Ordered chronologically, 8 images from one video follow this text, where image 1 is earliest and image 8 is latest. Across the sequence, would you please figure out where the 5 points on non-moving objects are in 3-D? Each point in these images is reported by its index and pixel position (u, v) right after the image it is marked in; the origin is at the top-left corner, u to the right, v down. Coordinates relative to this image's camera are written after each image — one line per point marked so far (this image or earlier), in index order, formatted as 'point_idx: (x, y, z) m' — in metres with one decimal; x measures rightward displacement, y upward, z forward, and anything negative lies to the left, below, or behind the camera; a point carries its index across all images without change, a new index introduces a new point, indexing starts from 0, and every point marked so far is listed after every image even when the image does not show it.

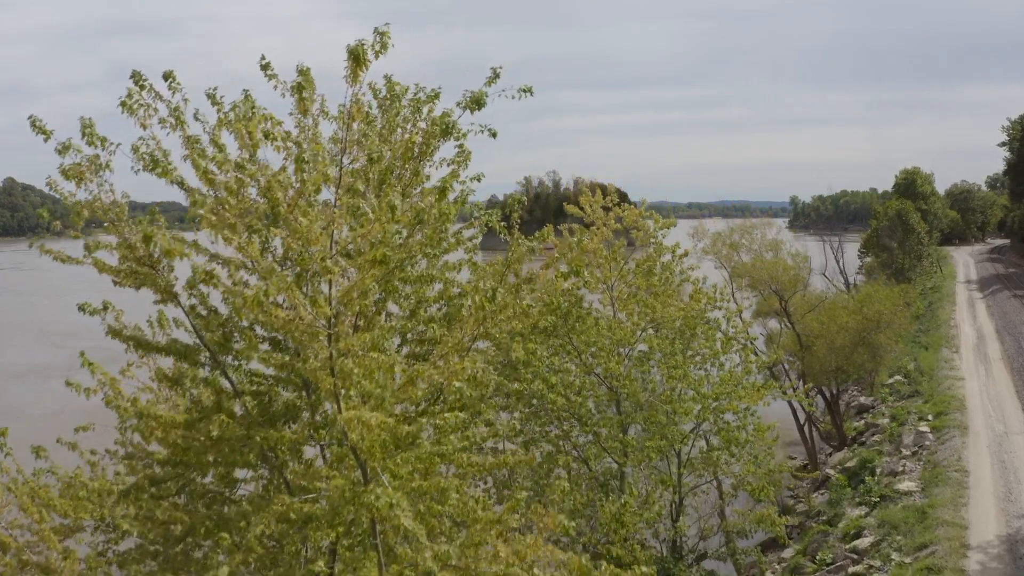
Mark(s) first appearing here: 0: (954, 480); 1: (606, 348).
0: (+11.6, -5.0, +18.4) m
1: (+1.4, -0.8, +10.4) m
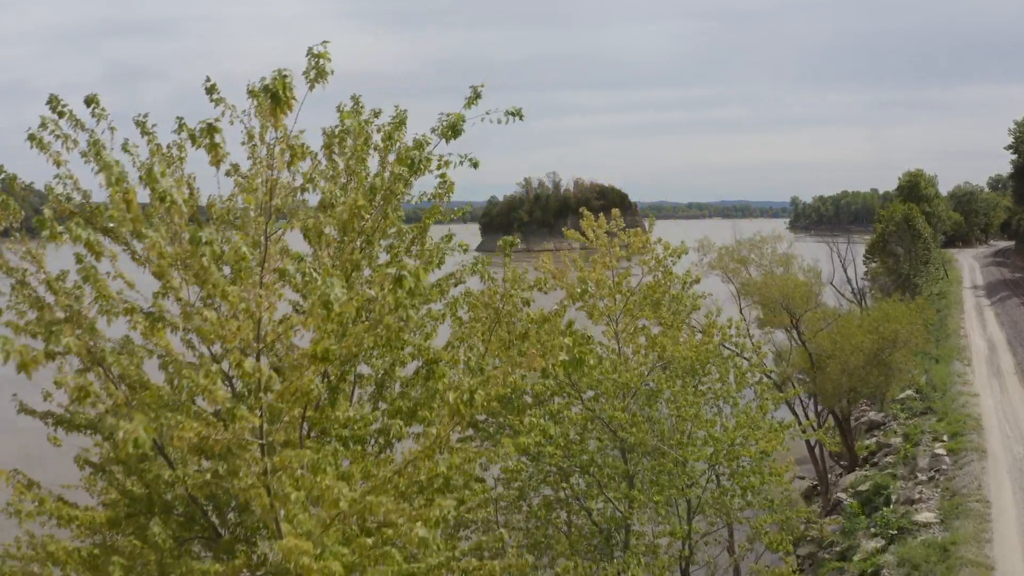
0: (+11.5, -5.5, +17.4) m
1: (+1.4, -1.3, +9.5) m
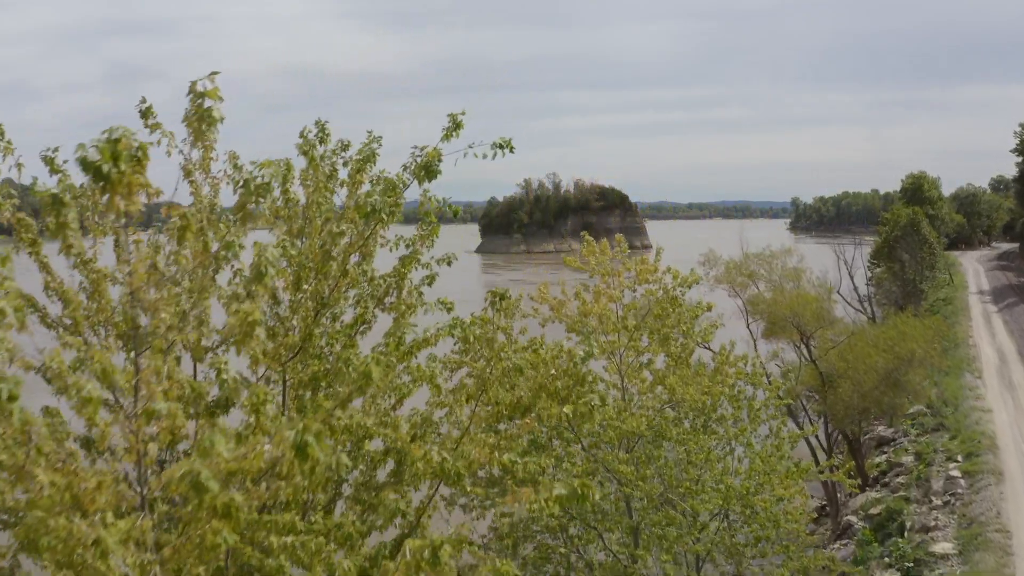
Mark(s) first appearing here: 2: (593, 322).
0: (+11.4, -6.0, +16.5) m
1: (+1.3, -1.7, +8.6) m
2: (+1.0, -0.4, +8.7) m
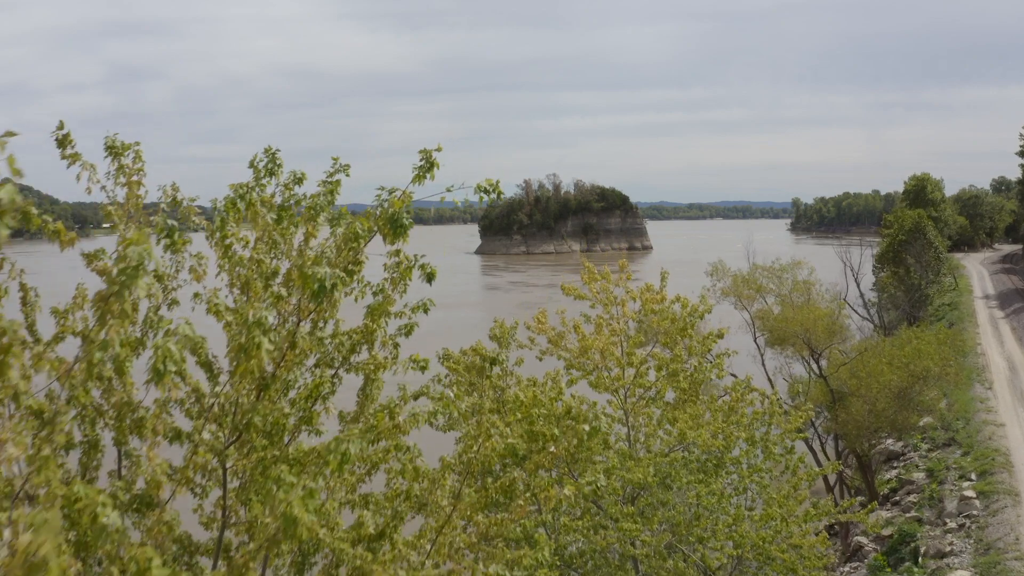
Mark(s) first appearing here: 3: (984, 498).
0: (+11.3, -6.4, +15.8) m
1: (+1.2, -2.1, +7.8) m
2: (+1.0, -0.8, +7.9) m
3: (+13.2, -5.9, +19.6) m
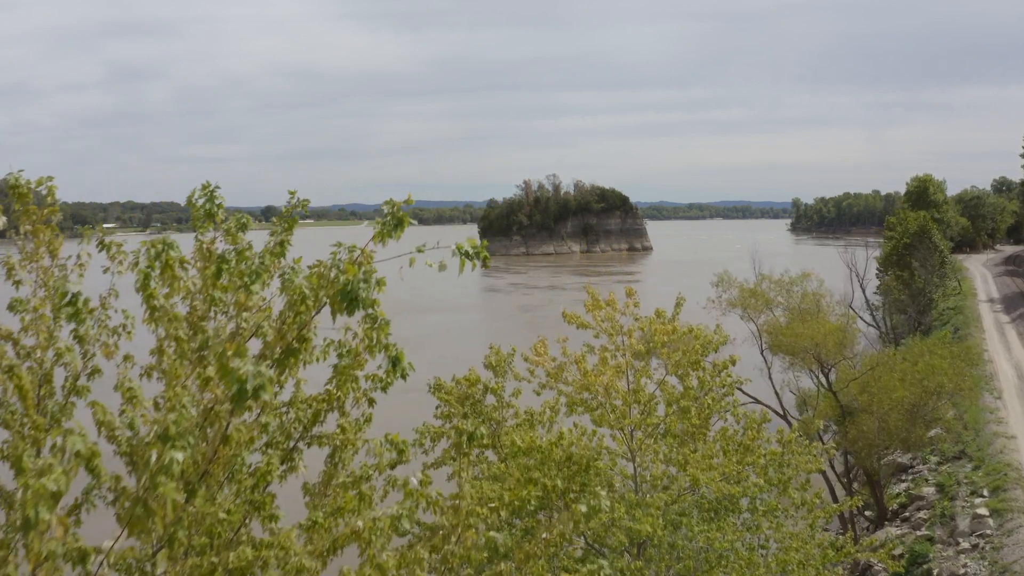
0: (+11.3, -6.7, +15.1) m
1: (+1.1, -2.4, +7.2) m
2: (+0.9, -1.1, +7.3) m
3: (+13.2, -6.2, +19.0) m
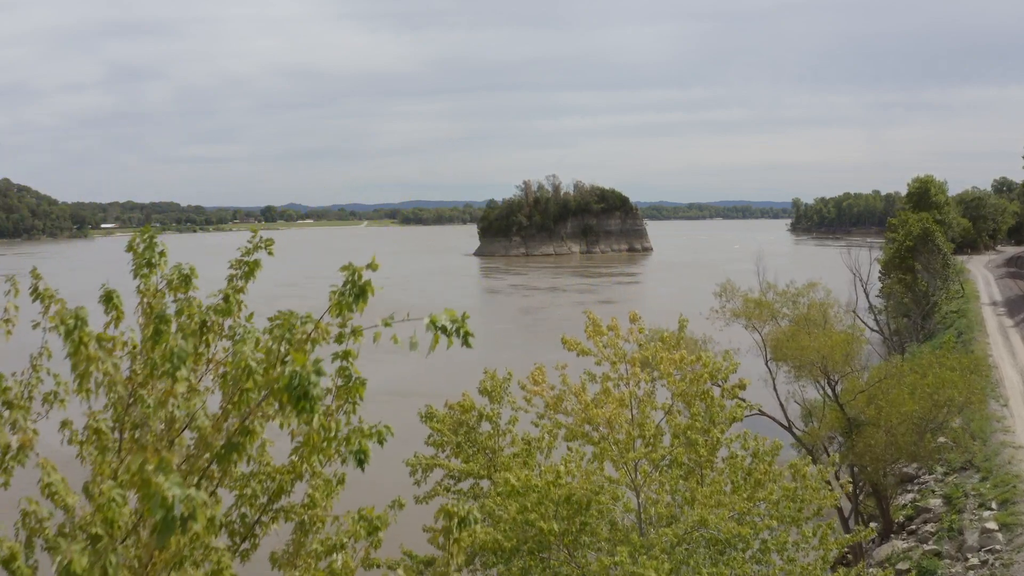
0: (+11.2, -6.9, +14.7) m
1: (+1.1, -2.7, +6.8) m
2: (+0.9, -1.4, +6.9) m
3: (+13.1, -6.4, +18.6) m
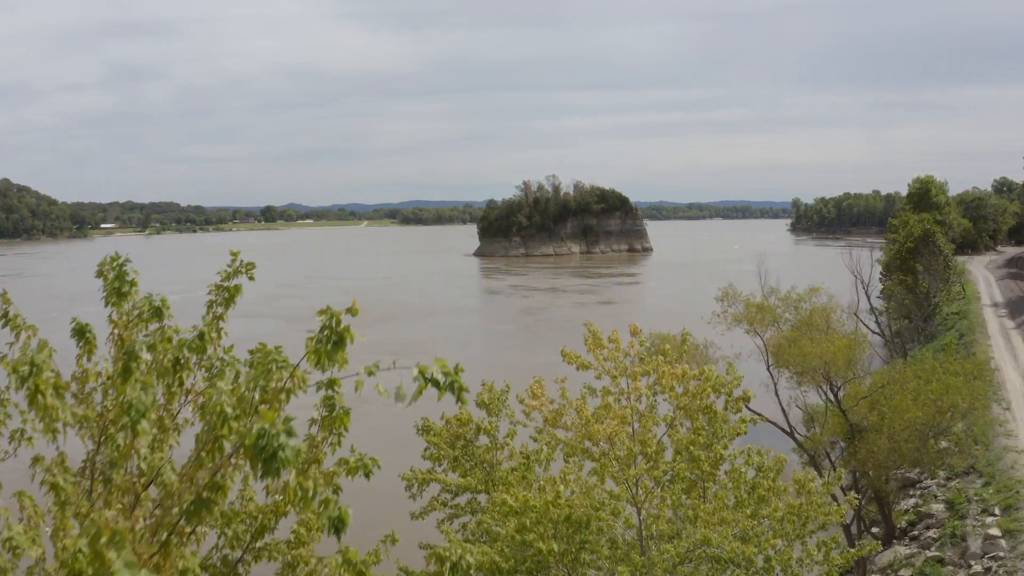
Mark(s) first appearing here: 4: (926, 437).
0: (+11.2, -7.0, +14.5) m
1: (+1.1, -2.8, +6.6) m
2: (+0.9, -1.5, +6.7) m
3: (+13.1, -6.5, +18.4) m
4: (+9.8, -3.5, +16.5) m
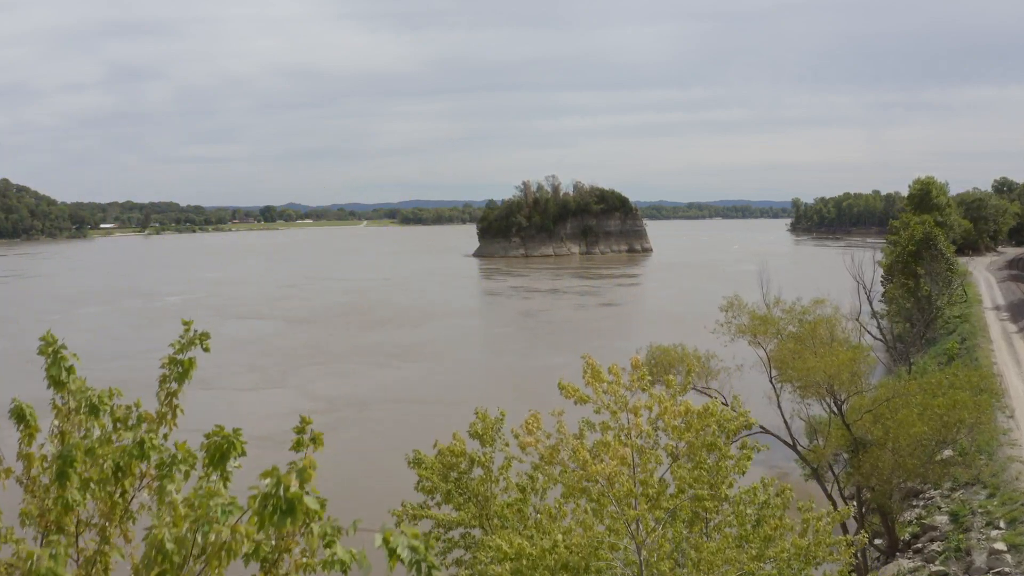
0: (+11.2, -7.3, +14.3) m
1: (+1.0, -3.1, +6.3) m
2: (+0.8, -1.8, +6.4) m
3: (+13.1, -6.8, +18.1) m
4: (+9.7, -3.8, +16.2) m
